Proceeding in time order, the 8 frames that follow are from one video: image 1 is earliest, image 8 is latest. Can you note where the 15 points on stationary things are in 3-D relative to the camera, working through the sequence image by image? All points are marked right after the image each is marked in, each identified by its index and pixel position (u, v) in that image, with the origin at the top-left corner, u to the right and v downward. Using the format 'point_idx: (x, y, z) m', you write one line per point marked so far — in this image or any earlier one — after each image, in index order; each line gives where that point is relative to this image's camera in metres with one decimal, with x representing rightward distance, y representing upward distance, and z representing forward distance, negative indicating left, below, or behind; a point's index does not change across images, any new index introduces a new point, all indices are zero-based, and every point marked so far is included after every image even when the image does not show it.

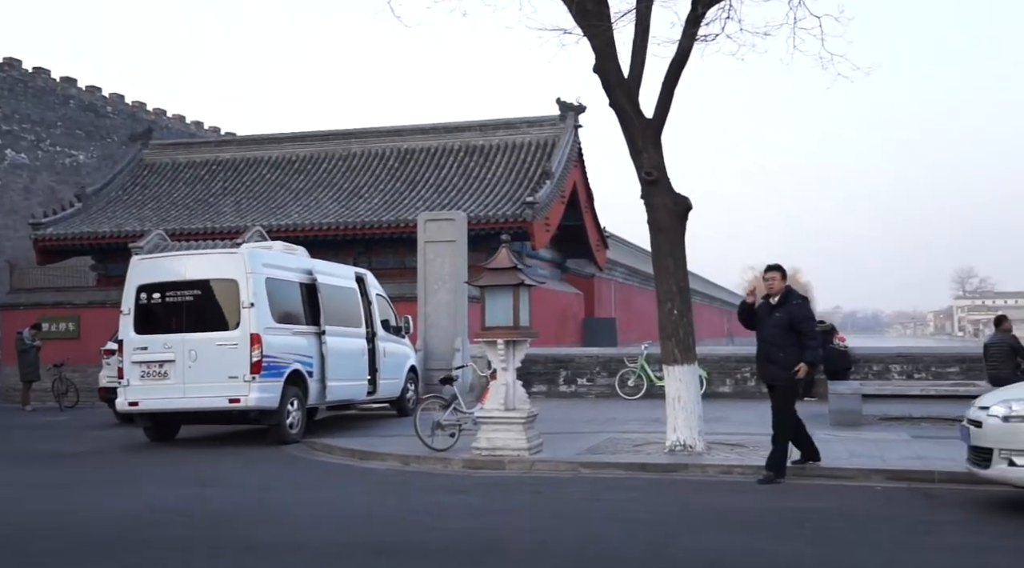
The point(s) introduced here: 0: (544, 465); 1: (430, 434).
0: (+0.3, -1.7, +9.9) m
1: (-0.8, -1.6, +10.9) m
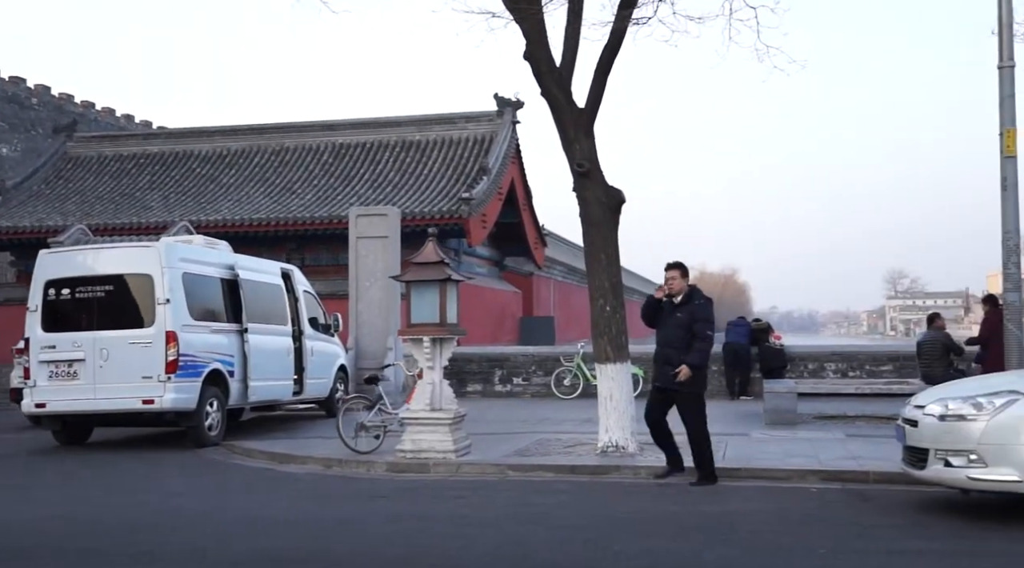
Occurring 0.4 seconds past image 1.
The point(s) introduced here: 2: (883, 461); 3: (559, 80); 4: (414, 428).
0: (-0.4, -1.6, +9.5) m
1: (-1.6, -1.5, +10.4) m
2: (+3.3, -1.6, +9.5) m
3: (+0.4, +2.0, +10.4) m
4: (-0.9, -1.4, +9.9) m
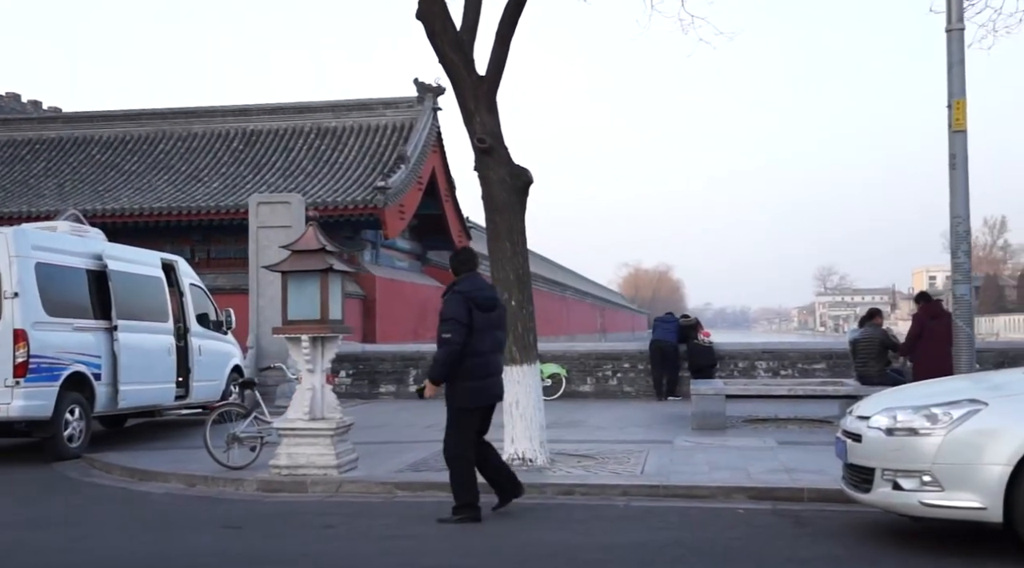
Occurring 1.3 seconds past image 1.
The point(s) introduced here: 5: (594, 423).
0: (-1.2, -1.6, +8.3) m
1: (-2.5, -1.4, +9.1) m
2: (+2.5, -1.5, +8.5) m
3: (-0.5, +2.1, +9.2) m
4: (-1.8, -1.3, +8.6) m
5: (+1.0, -1.8, +13.4) m
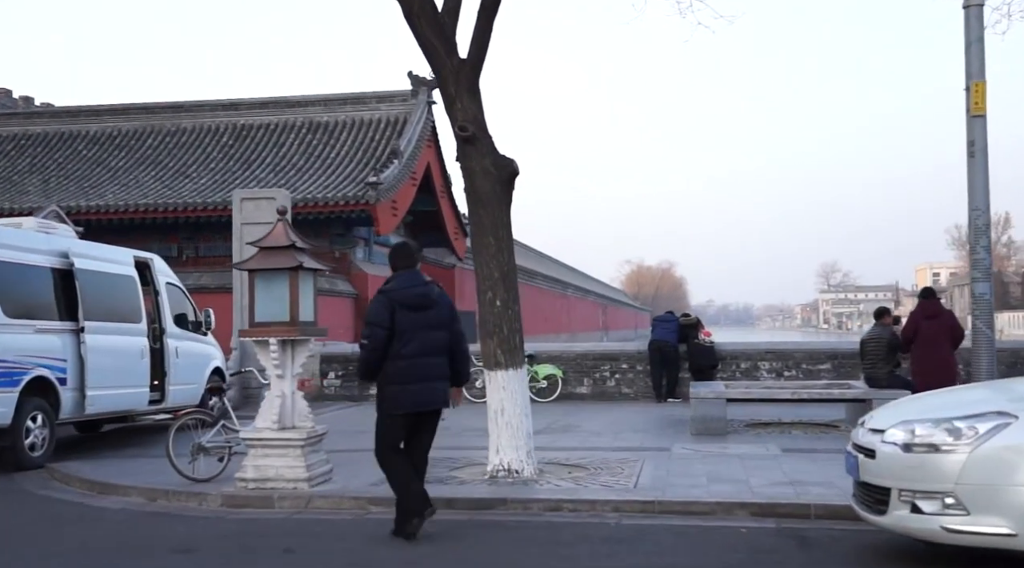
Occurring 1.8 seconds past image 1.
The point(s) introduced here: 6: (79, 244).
0: (-1.4, -1.6, +7.7) m
1: (-2.6, -1.4, +8.5) m
2: (+2.3, -1.5, +7.8) m
3: (-0.6, +2.1, +8.6) m
4: (-1.9, -1.3, +8.0) m
5: (+0.9, -1.7, +12.8) m
6: (-4.6, +0.4, +11.3) m
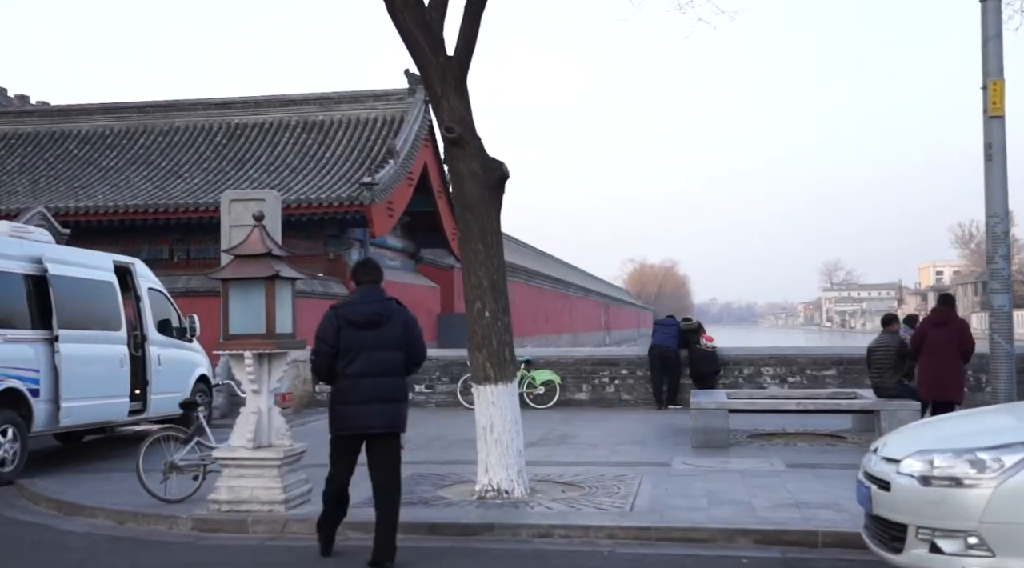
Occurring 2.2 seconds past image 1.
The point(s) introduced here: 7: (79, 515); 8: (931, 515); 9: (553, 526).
0: (-1.4, -1.6, +7.2) m
1: (-2.7, -1.5, +8.1) m
2: (+2.3, -1.6, +7.4) m
3: (-0.7, +2.0, +8.1) m
4: (-2.0, -1.3, +7.6) m
5: (+0.9, -1.8, +12.4) m
6: (-4.7, +0.4, +10.9) m
7: (-3.2, -1.7, +7.9) m
8: (+1.9, -1.0, +4.8) m
9: (+0.3, -1.6, +7.0) m
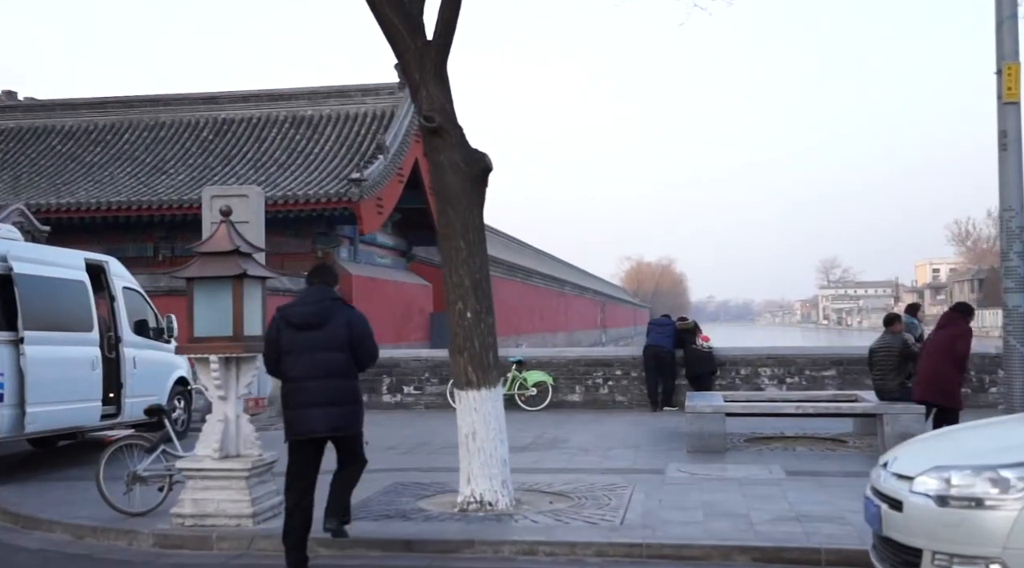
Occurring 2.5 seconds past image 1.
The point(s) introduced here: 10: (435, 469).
0: (-1.6, -1.6, +6.8) m
1: (-2.8, -1.5, +7.6) m
2: (+2.1, -1.6, +6.9) m
3: (-0.8, +2.0, +7.7) m
4: (-2.1, -1.3, +7.1) m
5: (+0.7, -1.8, +11.9) m
6: (-4.8, +0.4, +10.4) m
7: (-3.4, -1.7, +7.5) m
8: (+1.8, -1.0, +4.3) m
9: (+0.2, -1.6, +6.6) m
10: (-0.7, -1.7, +9.9) m
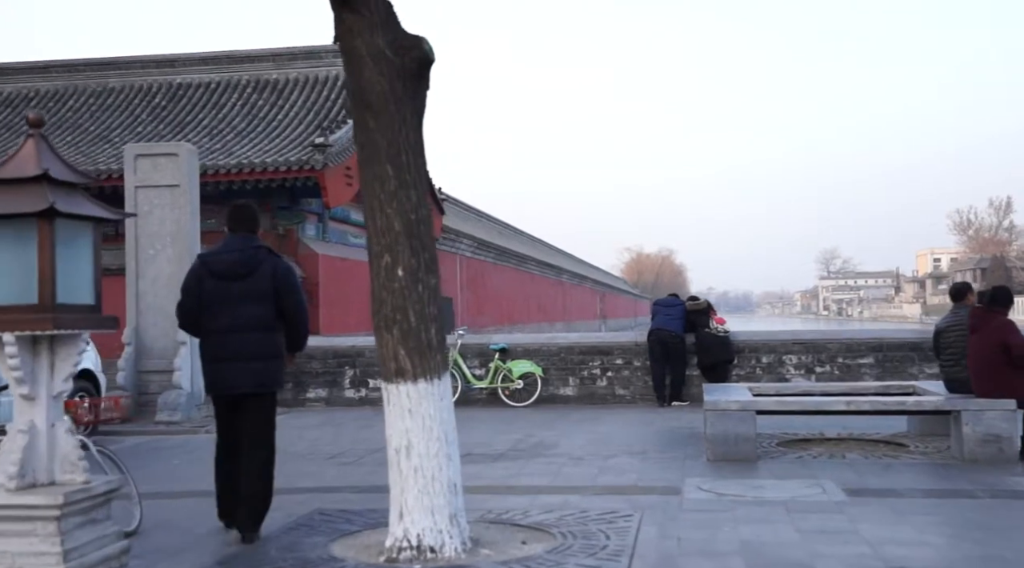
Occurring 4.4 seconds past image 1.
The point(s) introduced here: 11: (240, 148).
0: (-1.8, -1.4, +4.4) m
1: (-3.0, -1.2, +5.2) m
2: (+1.9, -1.3, +4.5) m
3: (-1.1, +2.3, +5.2) m
4: (-2.4, -1.1, +4.7) m
5: (+0.5, -1.5, +9.5) m
6: (-5.1, +0.6, +8.0) m
7: (-3.6, -1.5, +5.1) m
8: (+1.5, -0.8, +1.9) m
9: (-0.1, -1.3, +4.2) m
10: (-1.0, -1.4, +7.5) m
11: (-4.9, +2.4, +18.8) m
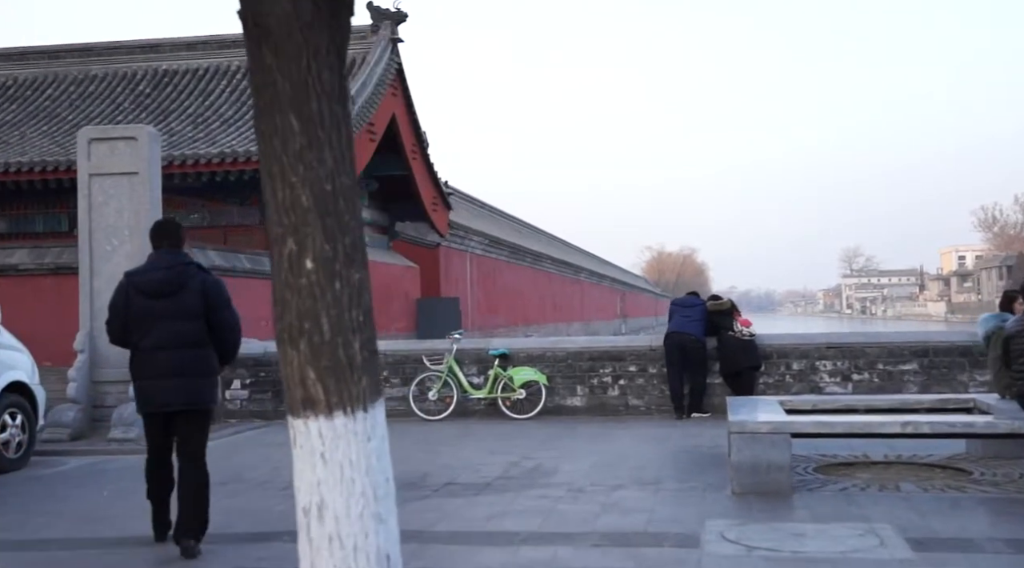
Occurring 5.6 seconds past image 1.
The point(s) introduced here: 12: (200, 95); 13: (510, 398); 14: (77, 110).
0: (-2.0, -1.4, +3.0) m
1: (-3.2, -1.2, +3.8) m
2: (+1.7, -1.3, +3.1) m
3: (-1.2, +2.3, +3.8) m
4: (-2.5, -1.1, +3.3) m
5: (+0.4, -1.5, +8.1) m
6: (-5.2, +0.6, +6.7) m
7: (-3.8, -1.5, +3.7) m
8: (+1.3, -0.8, +0.4) m
9: (-0.3, -1.3, +2.7) m
10: (-1.1, -1.4, +6.1) m
11: (-4.8, +2.4, +17.5) m
12: (-5.8, +3.5, +19.6) m
13: (0.0, -1.4, +12.8) m
14: (-8.0, +3.2, +19.4) m
